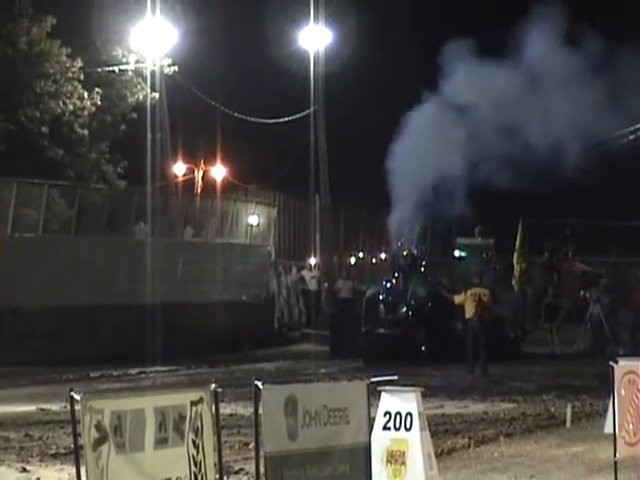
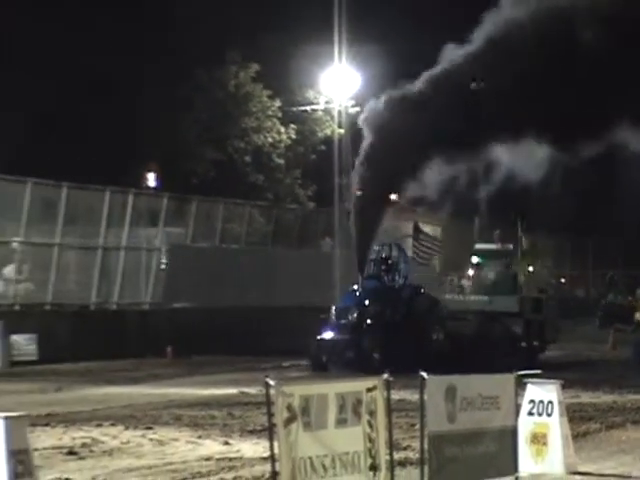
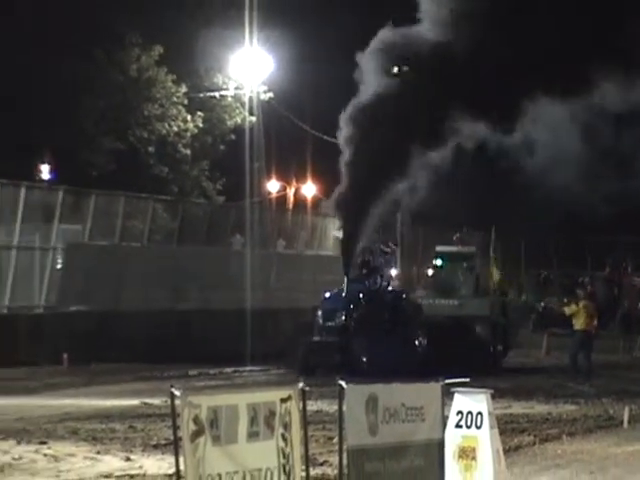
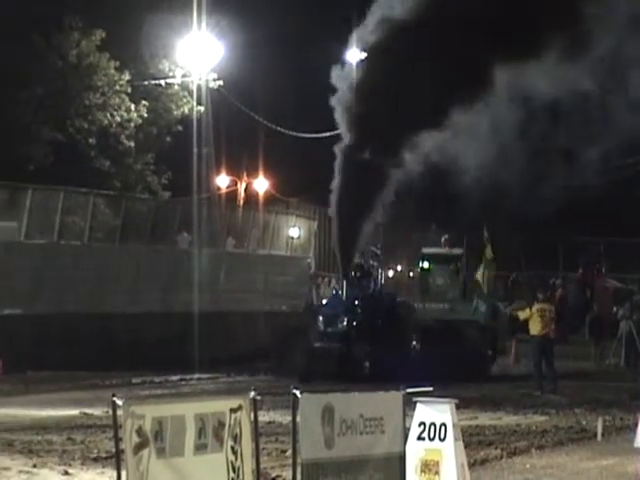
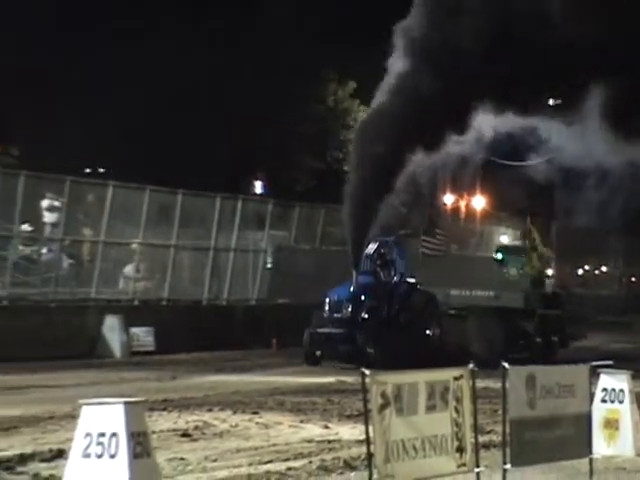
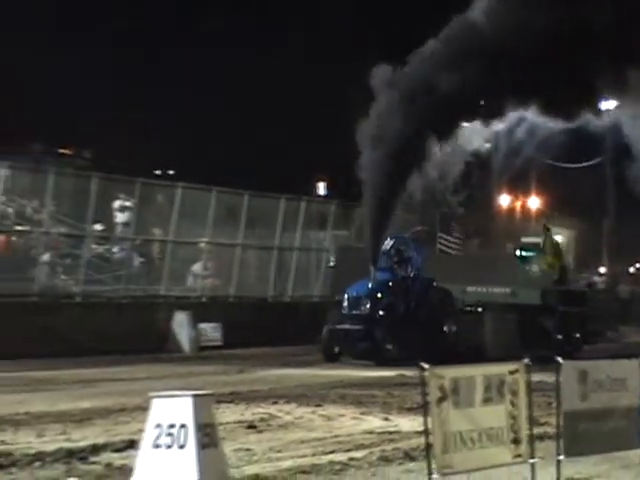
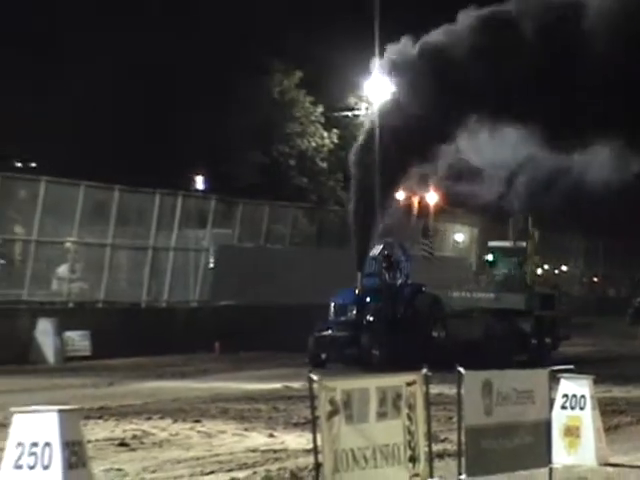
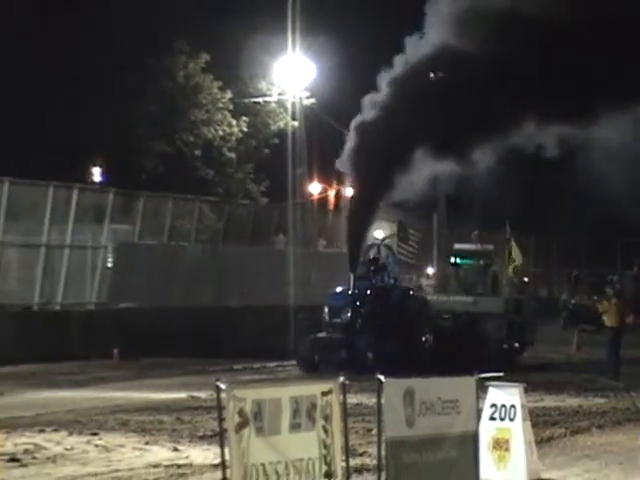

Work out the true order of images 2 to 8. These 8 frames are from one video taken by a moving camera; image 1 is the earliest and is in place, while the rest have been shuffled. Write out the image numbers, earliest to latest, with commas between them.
4, 3, 8, 2, 7, 5, 6
